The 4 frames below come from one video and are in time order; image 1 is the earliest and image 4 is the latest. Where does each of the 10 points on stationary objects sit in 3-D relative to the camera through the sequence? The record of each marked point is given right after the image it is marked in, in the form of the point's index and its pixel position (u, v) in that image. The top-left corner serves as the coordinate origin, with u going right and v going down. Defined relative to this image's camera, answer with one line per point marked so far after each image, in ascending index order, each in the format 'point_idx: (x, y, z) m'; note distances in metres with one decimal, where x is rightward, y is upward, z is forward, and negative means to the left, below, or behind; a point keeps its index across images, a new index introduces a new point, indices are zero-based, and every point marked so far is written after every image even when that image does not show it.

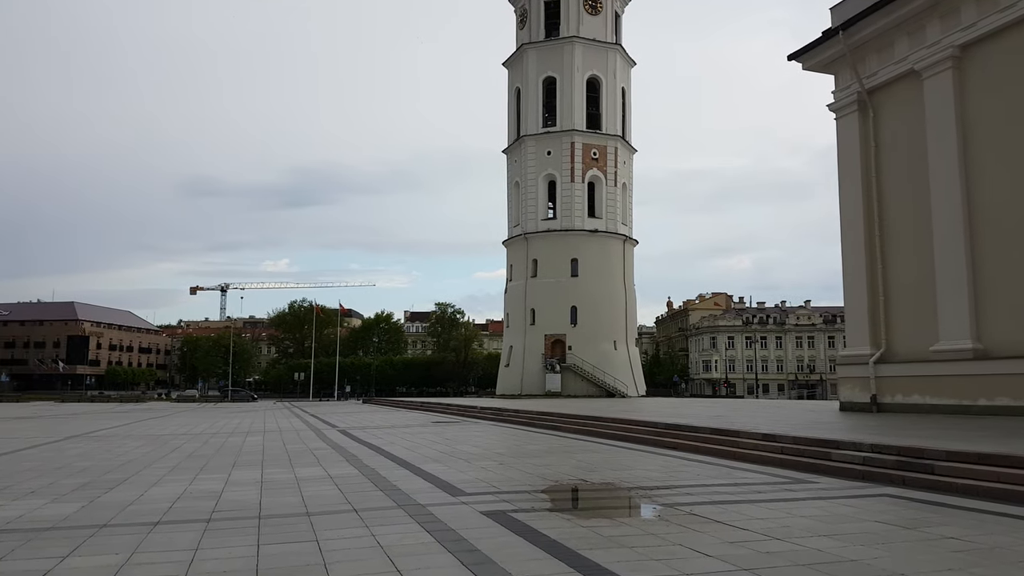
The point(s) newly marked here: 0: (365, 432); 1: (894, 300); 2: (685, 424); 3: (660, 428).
0: (-3.2, -3.2, +17.0) m
1: (+9.5, -0.3, +19.3) m
2: (+2.7, -2.1, +12.1) m
3: (+2.4, -2.3, +12.5) m
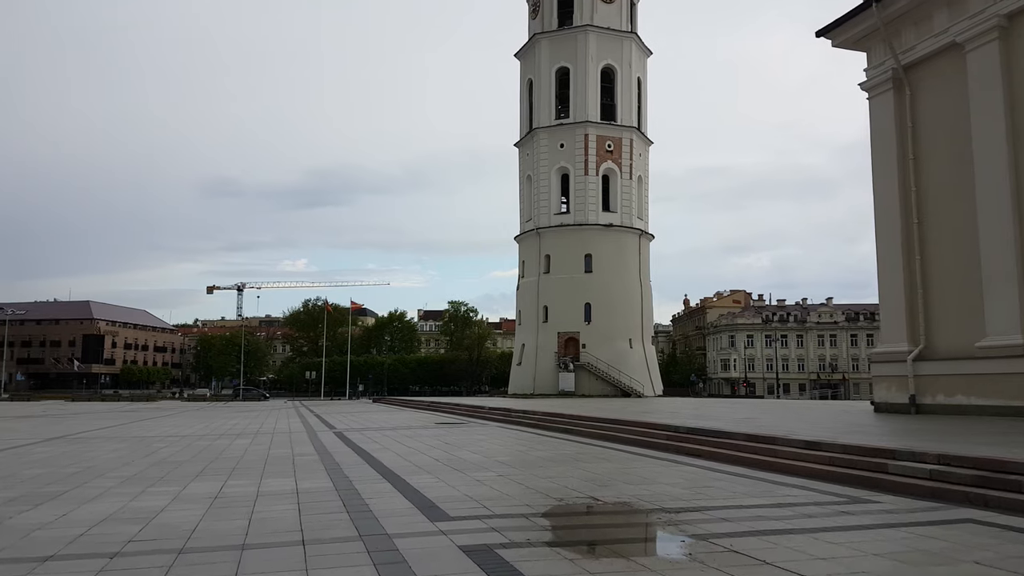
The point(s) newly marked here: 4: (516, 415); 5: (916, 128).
0: (-3.1, -3.0, +15.8) m
1: (+9.7, -0.1, +17.8) m
2: (+2.8, -2.0, +10.8) m
3: (+2.5, -2.1, +11.2) m
4: (+0.1, -3.3, +19.9) m
5: (+9.7, +3.9, +18.6) m
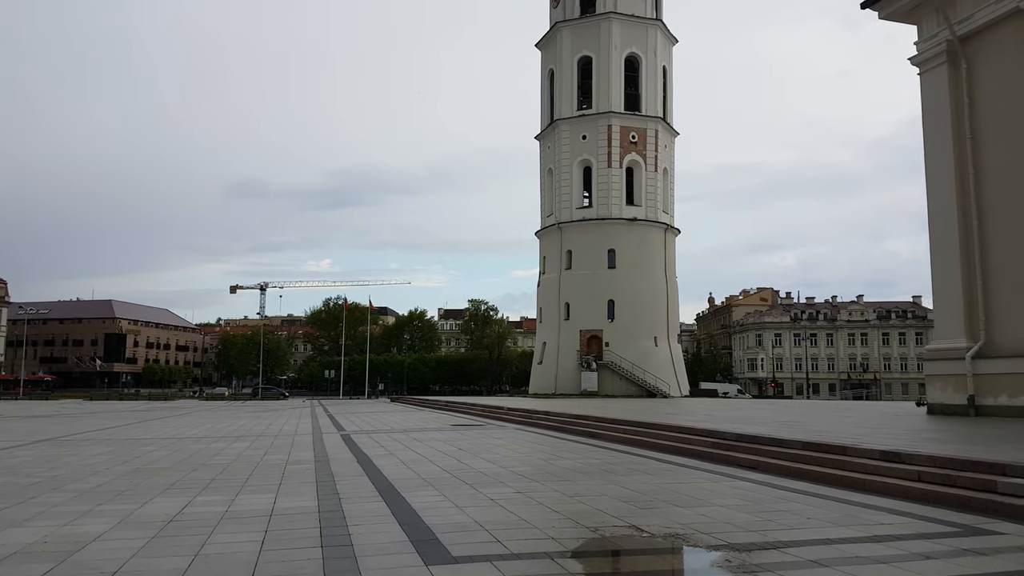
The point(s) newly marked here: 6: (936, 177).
0: (-2.7, -2.8, +14.5) m
1: (+10.2, +0.1, +16.2) m
2: (+3.0, -1.8, +9.4) m
3: (+2.7, -1.9, +9.8) m
4: (+0.6, -3.1, +18.6) m
5: (+10.2, +4.1, +17.0) m
6: (+9.7, +2.6, +17.6) m
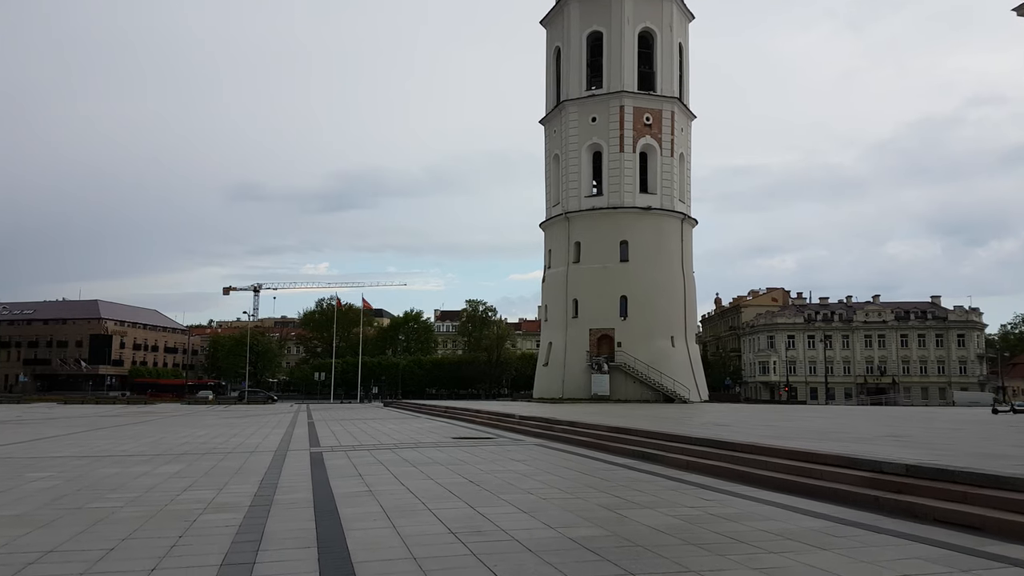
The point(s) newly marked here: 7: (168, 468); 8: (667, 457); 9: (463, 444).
0: (-2.4, -2.4, +11.0) m
1: (+10.5, +0.4, +12.8) m
2: (+3.4, -1.4, +5.9) m
3: (+3.1, -1.5, +6.3) m
4: (+0.9, -2.7, +15.1) m
5: (+10.5, +4.4, +13.6) m
6: (+10.0, +2.9, +14.2) m
7: (-4.6, -2.4, +10.3) m
8: (+1.8, -2.0, +9.3) m
9: (-0.8, -2.6, +12.7) m
